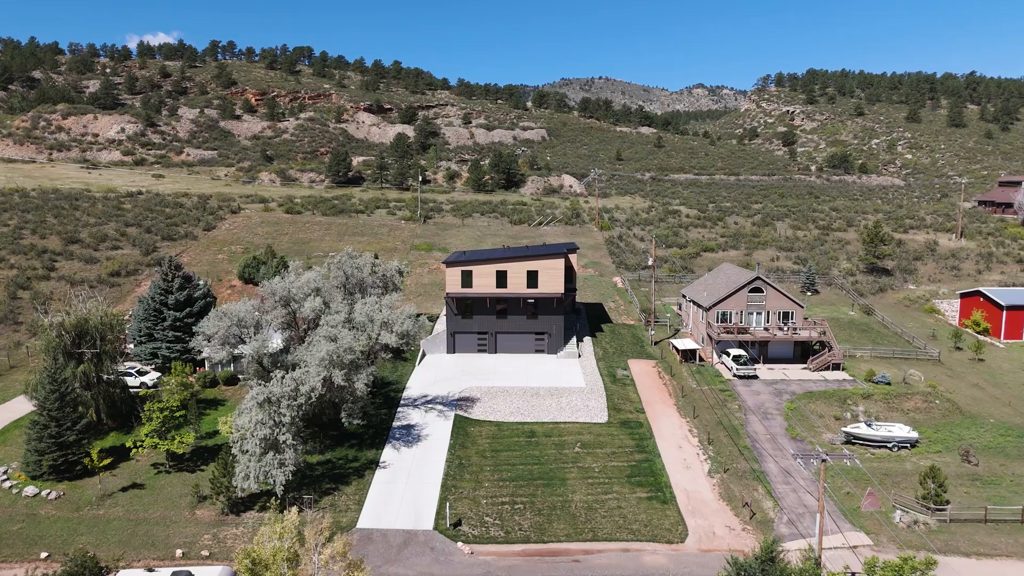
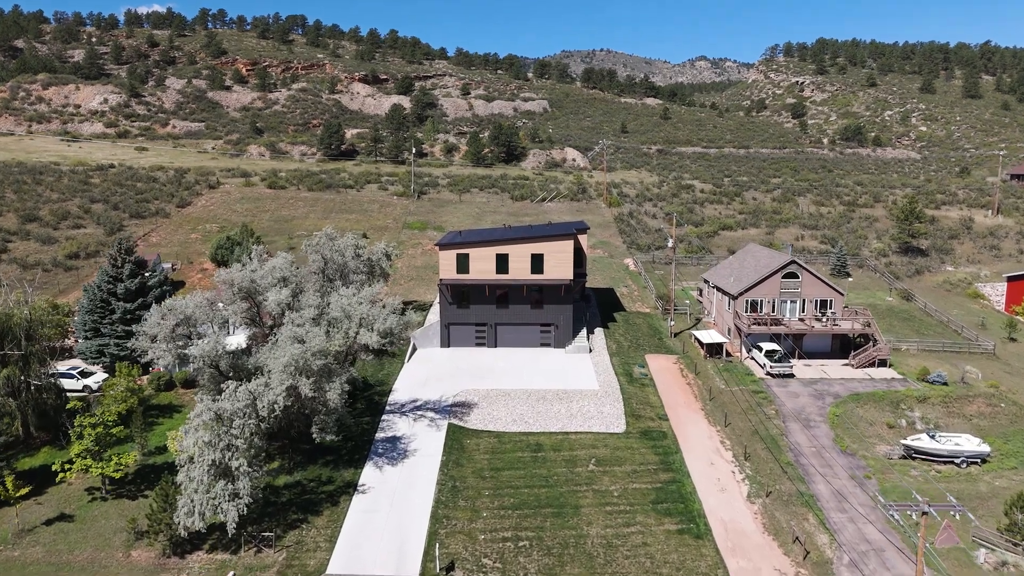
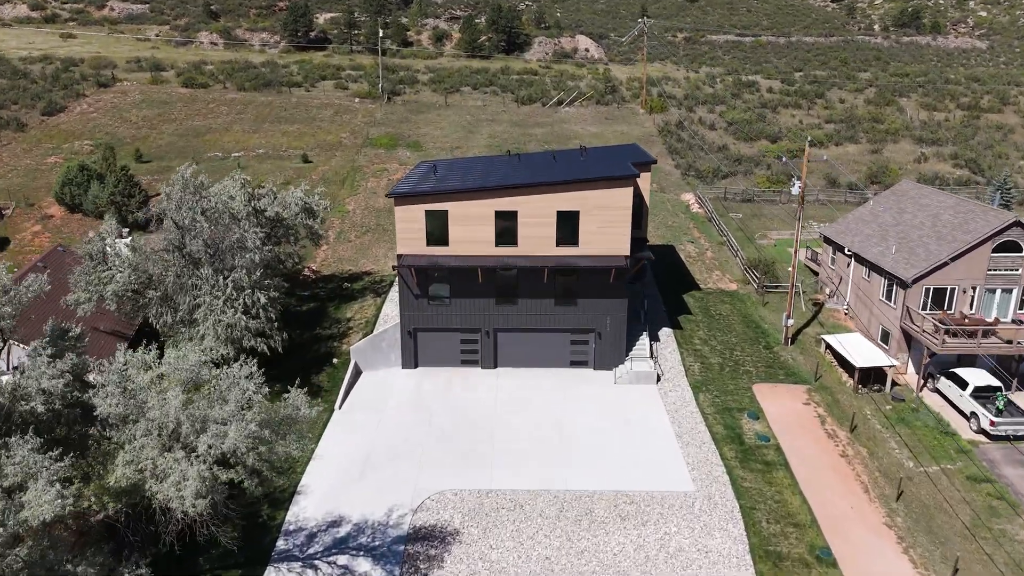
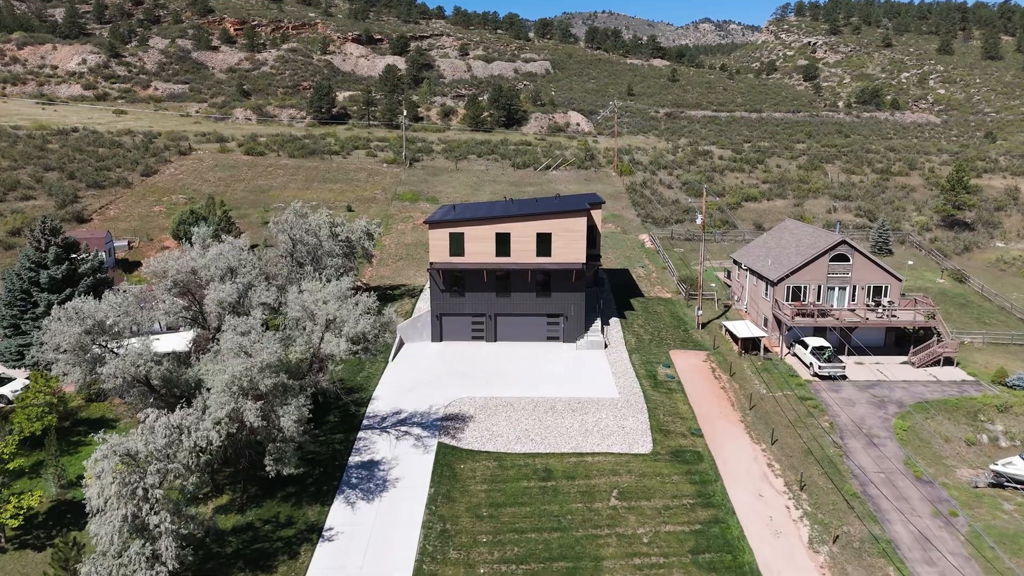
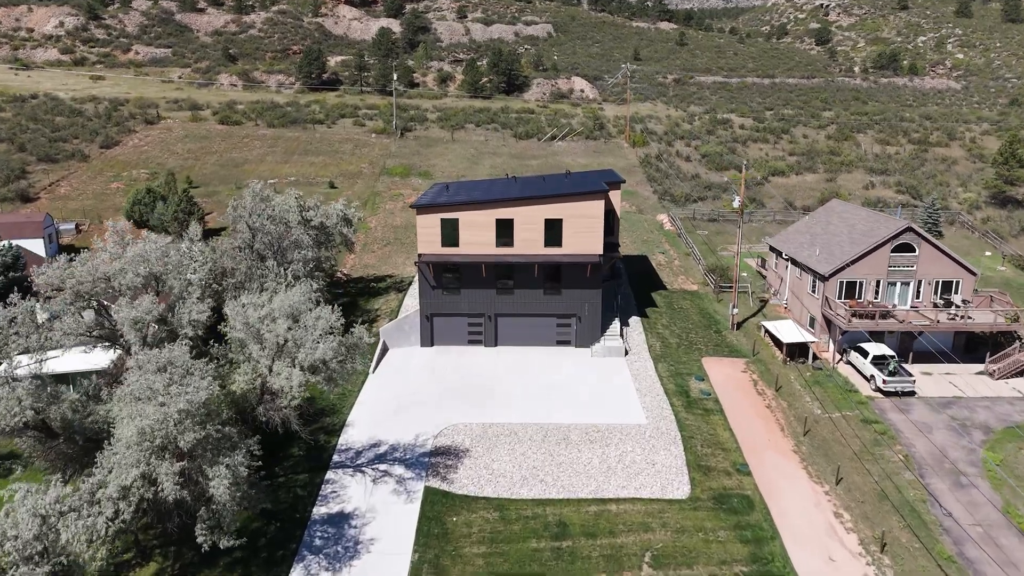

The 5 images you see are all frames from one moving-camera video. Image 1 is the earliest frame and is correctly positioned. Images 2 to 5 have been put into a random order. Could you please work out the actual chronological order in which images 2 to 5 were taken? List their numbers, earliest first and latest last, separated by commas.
2, 4, 5, 3
